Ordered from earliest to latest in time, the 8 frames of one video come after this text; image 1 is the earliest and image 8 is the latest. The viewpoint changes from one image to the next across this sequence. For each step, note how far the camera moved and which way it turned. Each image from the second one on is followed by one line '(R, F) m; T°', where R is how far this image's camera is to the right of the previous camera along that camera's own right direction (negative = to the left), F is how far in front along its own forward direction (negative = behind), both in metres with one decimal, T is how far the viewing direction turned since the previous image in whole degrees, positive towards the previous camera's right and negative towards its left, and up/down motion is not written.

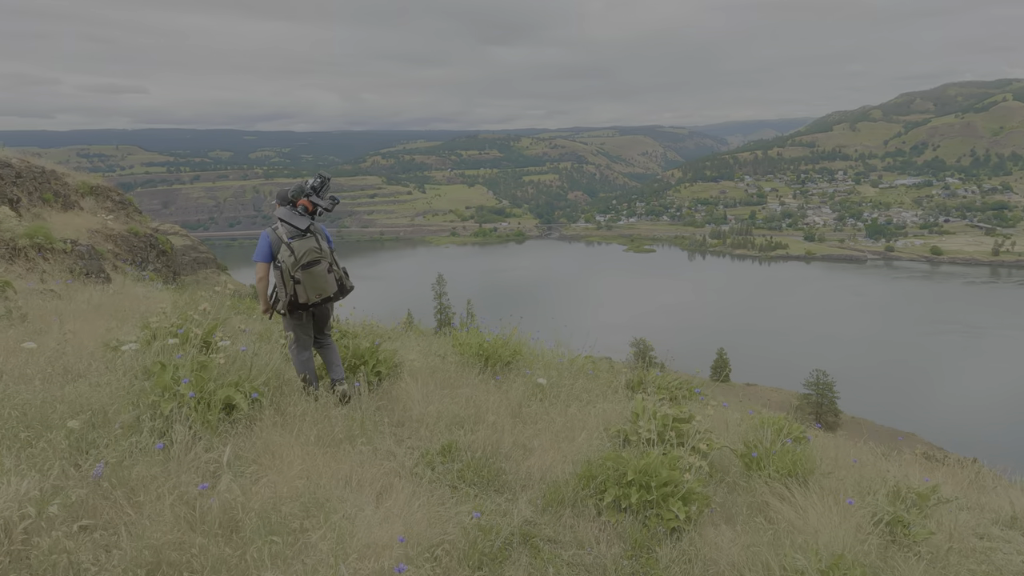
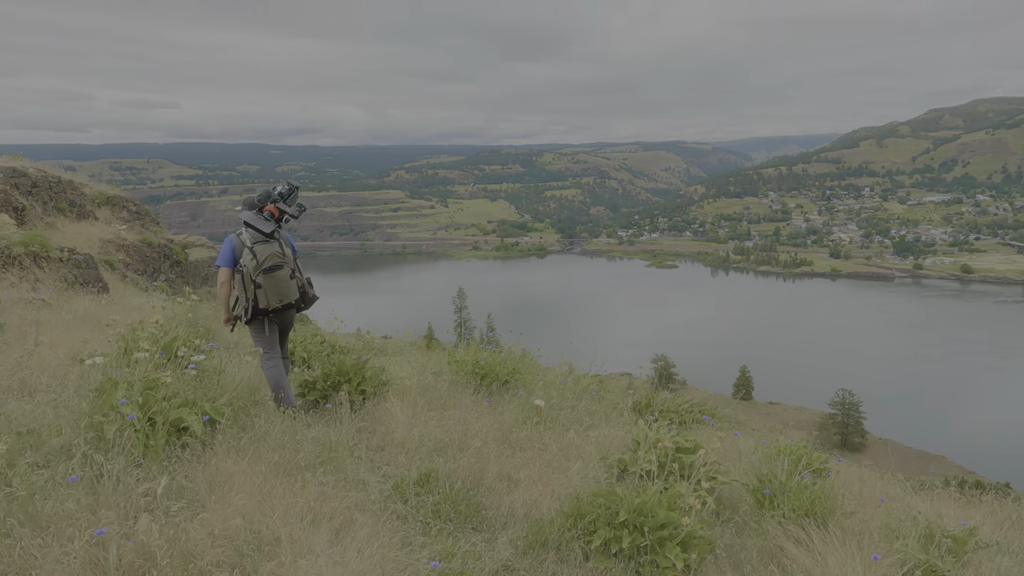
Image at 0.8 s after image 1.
(+0.2, +0.4) m; -2°
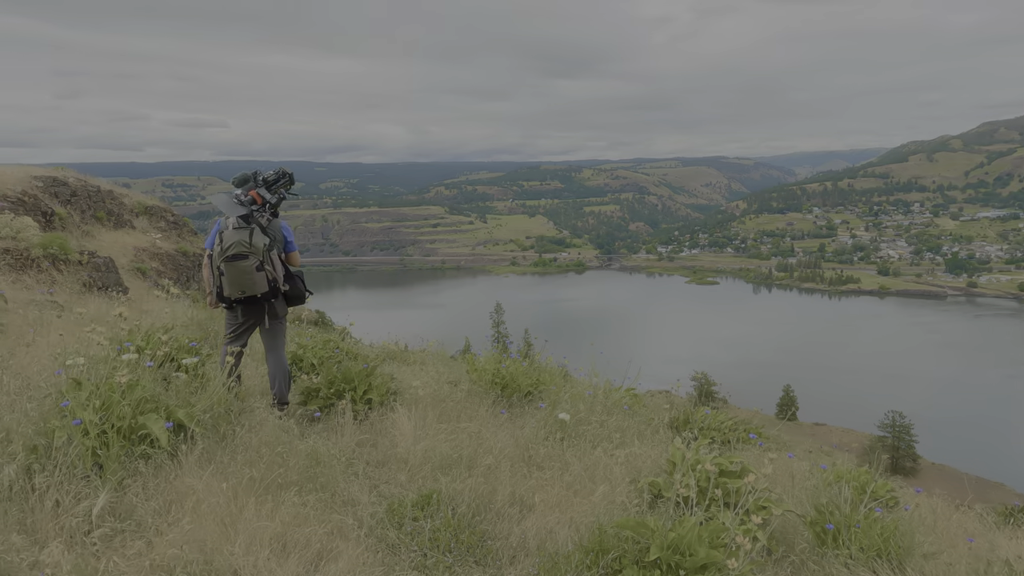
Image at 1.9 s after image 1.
(+0.1, +0.6) m; -3°
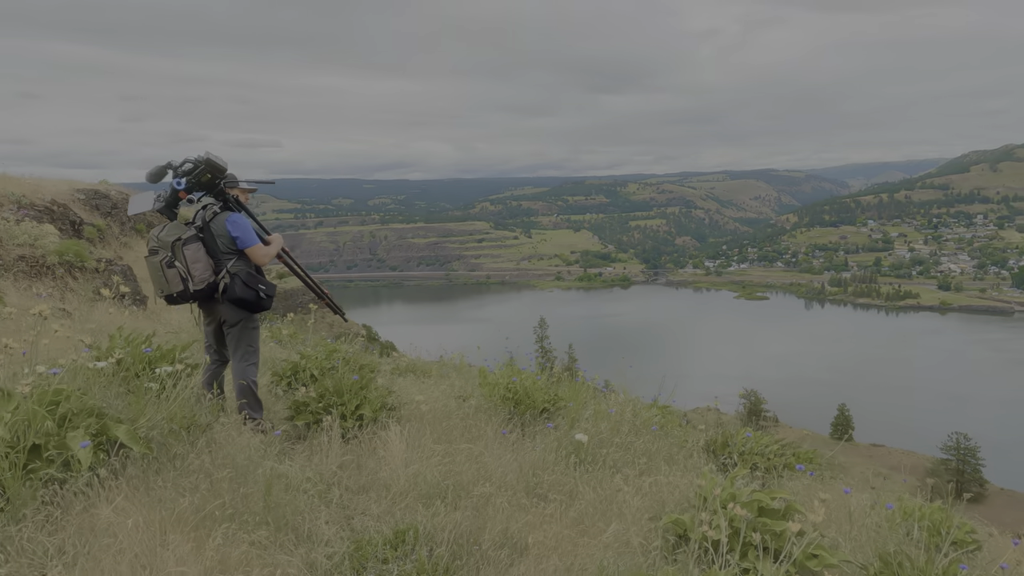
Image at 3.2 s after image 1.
(+0.2, +0.6) m; -4°
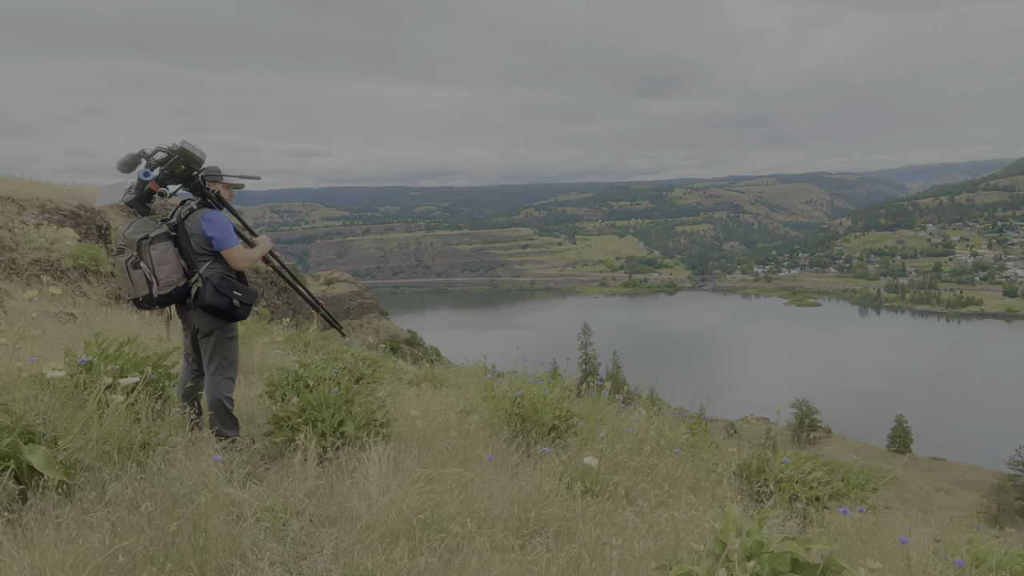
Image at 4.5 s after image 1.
(+0.3, +0.5) m; -4°
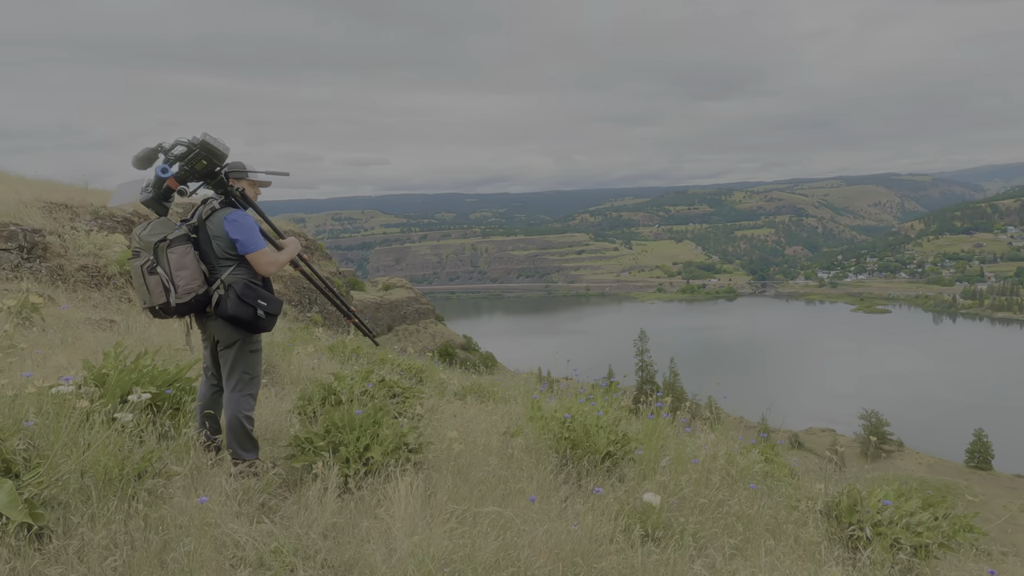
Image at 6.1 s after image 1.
(0.0, +0.5) m; -5°
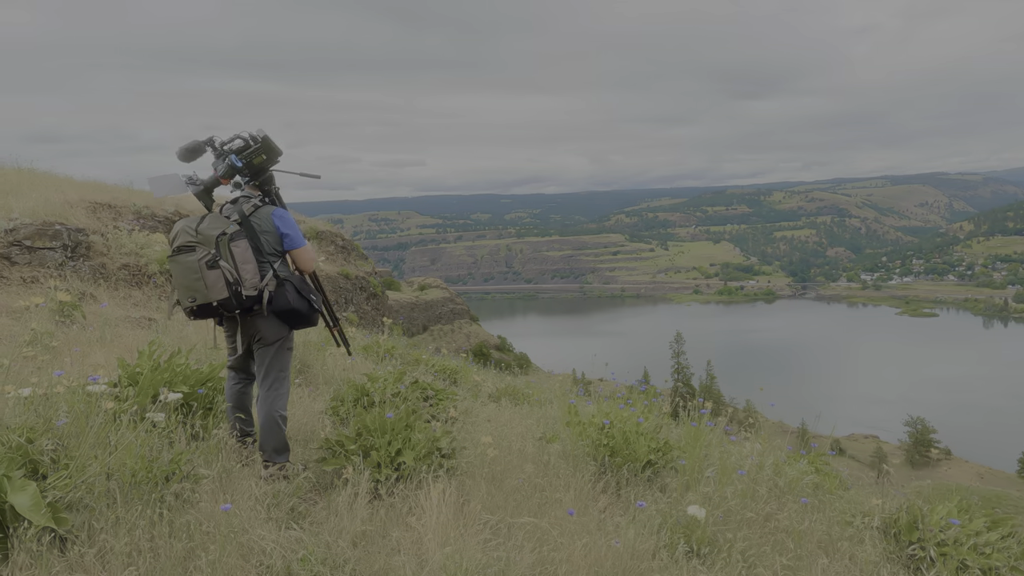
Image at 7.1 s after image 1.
(0.0, +0.1) m; -3°
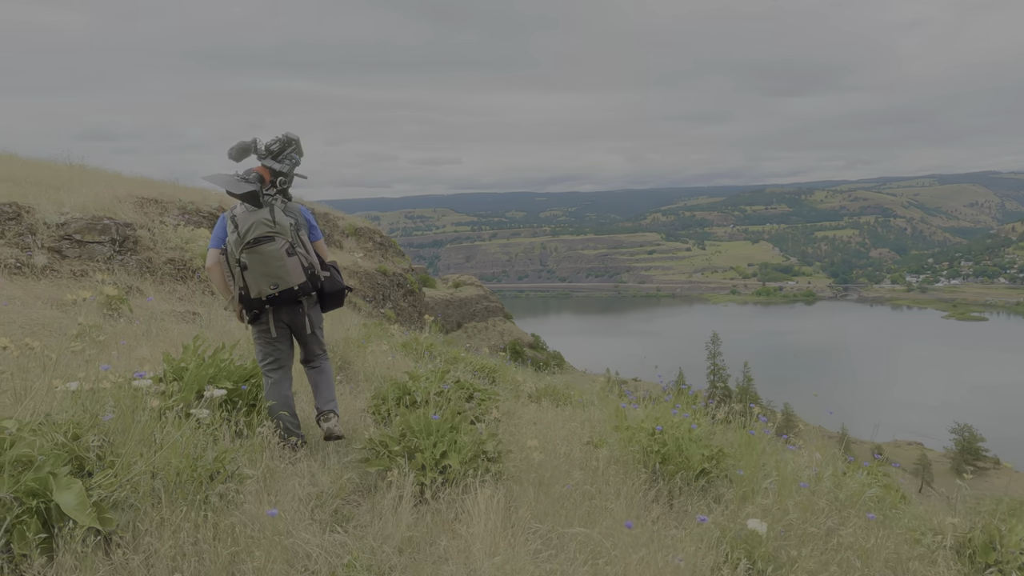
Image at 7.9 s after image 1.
(-0.1, +0.1) m; -3°
